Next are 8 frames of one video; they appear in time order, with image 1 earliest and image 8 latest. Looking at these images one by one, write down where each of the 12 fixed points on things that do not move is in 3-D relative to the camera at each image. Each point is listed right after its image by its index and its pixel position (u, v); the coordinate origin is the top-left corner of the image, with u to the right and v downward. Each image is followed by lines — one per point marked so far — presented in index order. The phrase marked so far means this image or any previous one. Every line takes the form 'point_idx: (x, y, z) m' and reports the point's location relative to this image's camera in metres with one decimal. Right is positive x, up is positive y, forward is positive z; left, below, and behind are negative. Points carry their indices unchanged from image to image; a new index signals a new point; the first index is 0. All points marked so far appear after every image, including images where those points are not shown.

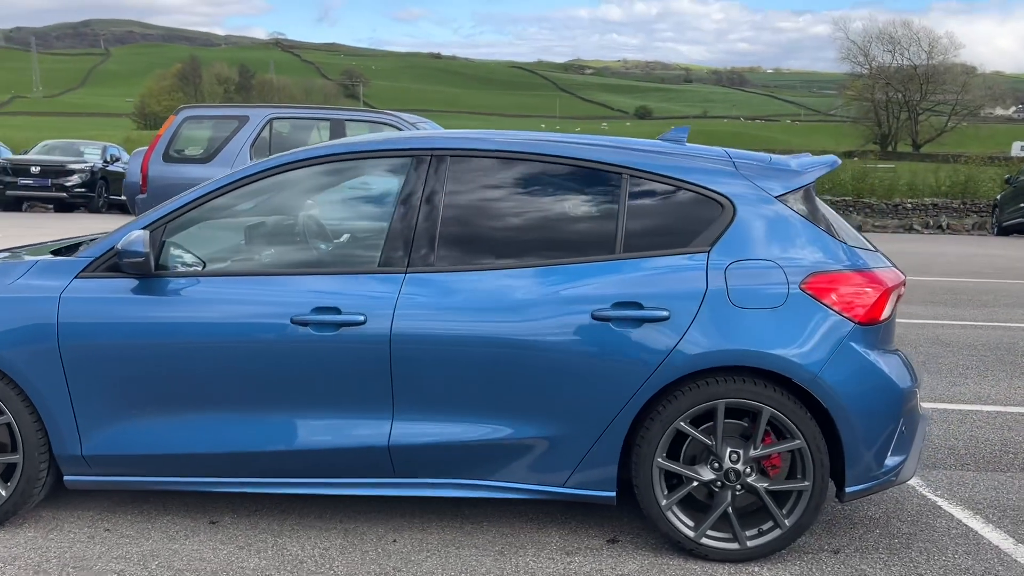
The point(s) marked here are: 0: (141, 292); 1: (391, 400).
0: (-1.4, 0.0, +3.3) m
1: (-0.5, -0.4, +3.3) m
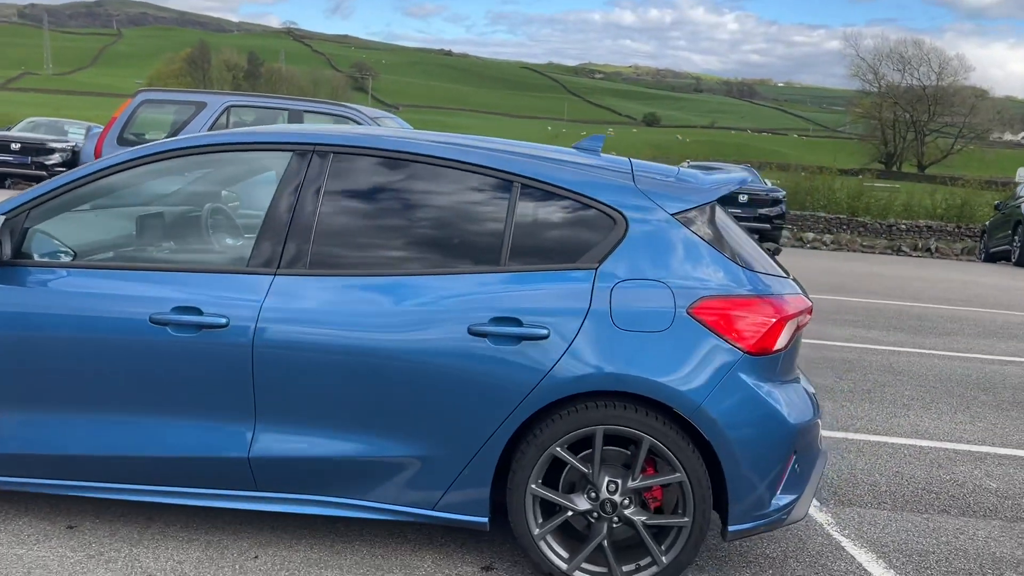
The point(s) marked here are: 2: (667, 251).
0: (-1.9, 0.0, +3.1) m
1: (-0.9, -0.4, +3.1) m
2: (+0.5, +0.1, +3.1) m
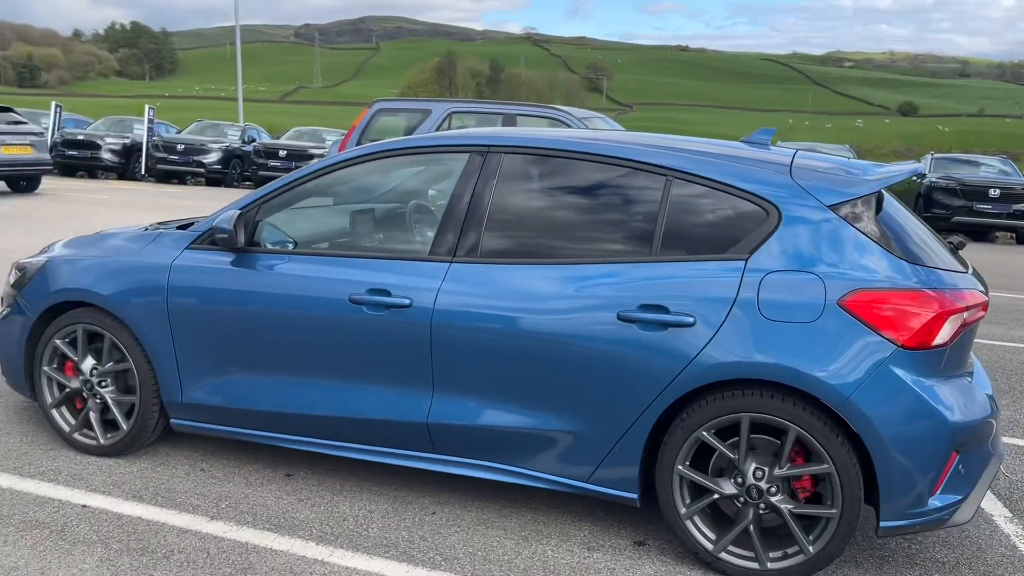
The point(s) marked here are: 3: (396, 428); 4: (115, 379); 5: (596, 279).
0: (-1.2, +0.1, +3.8) m
1: (-0.3, -0.4, +3.5) m
2: (+1.1, +0.2, +3.1) m
3: (-0.5, -0.6, +3.6) m
4: (-1.9, -0.4, +4.0) m
5: (+0.3, 0.0, +3.2) m
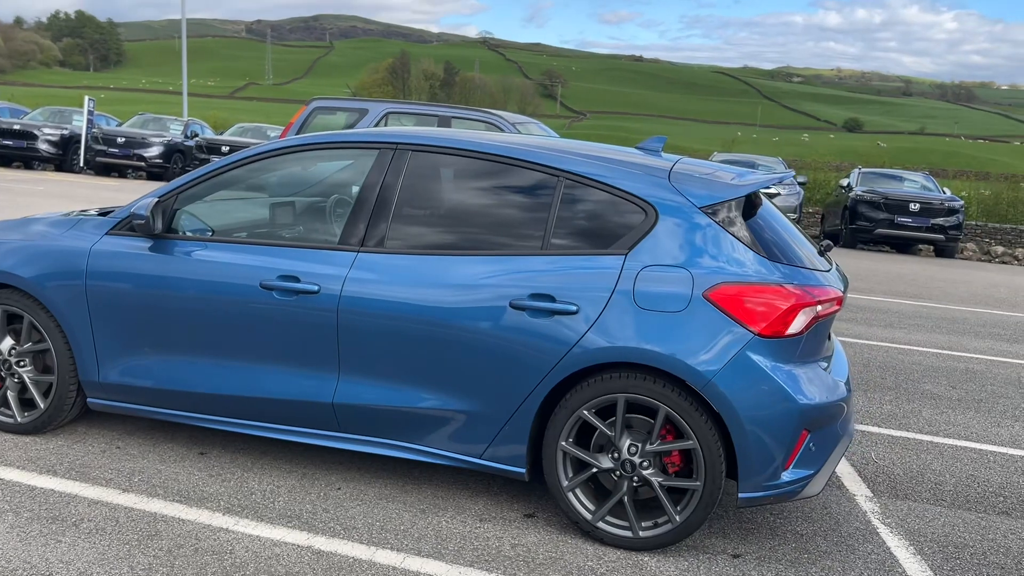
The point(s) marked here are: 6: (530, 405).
0: (-1.6, +0.2, +3.9) m
1: (-0.7, -0.3, +3.7) m
2: (+0.7, +0.2, +3.4) m
3: (-0.9, -0.5, +3.8) m
4: (-2.3, -0.3, +4.2) m
5: (-0.1, +0.1, +3.5) m
6: (+0.1, -0.5, +3.5) m
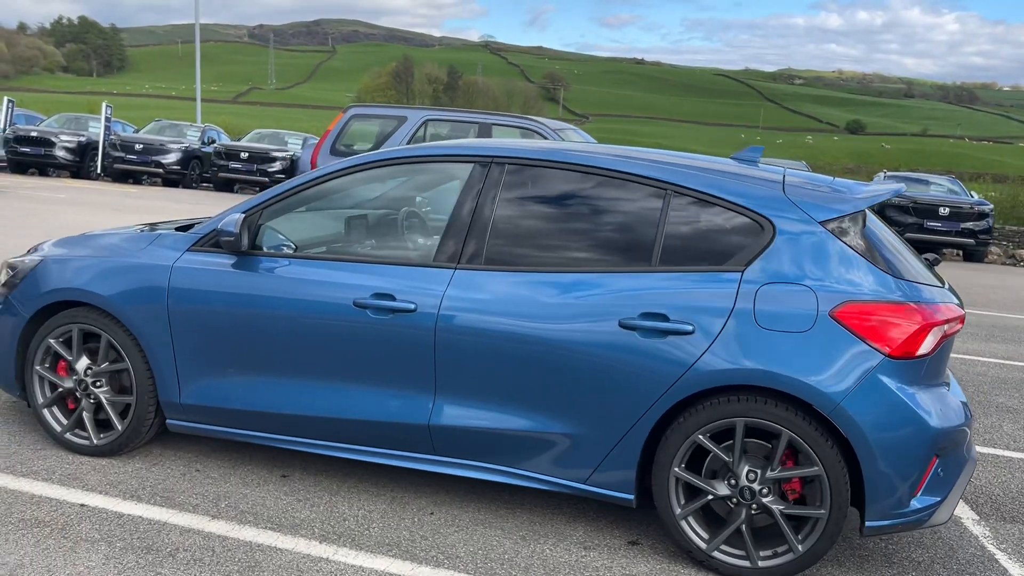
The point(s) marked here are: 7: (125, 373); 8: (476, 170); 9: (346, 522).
0: (-1.2, +0.1, +3.8) m
1: (-0.3, -0.4, +3.6) m
2: (+1.1, +0.1, +3.3) m
3: (-0.5, -0.6, +3.6) m
4: (-1.9, -0.4, +4.0) m
5: (+0.3, 0.0, +3.4) m
6: (+0.5, -0.5, +3.3) m
7: (-1.8, -0.4, +4.0) m
8: (-0.1, +0.5, +3.7) m
9: (-0.7, -1.0, +3.6) m
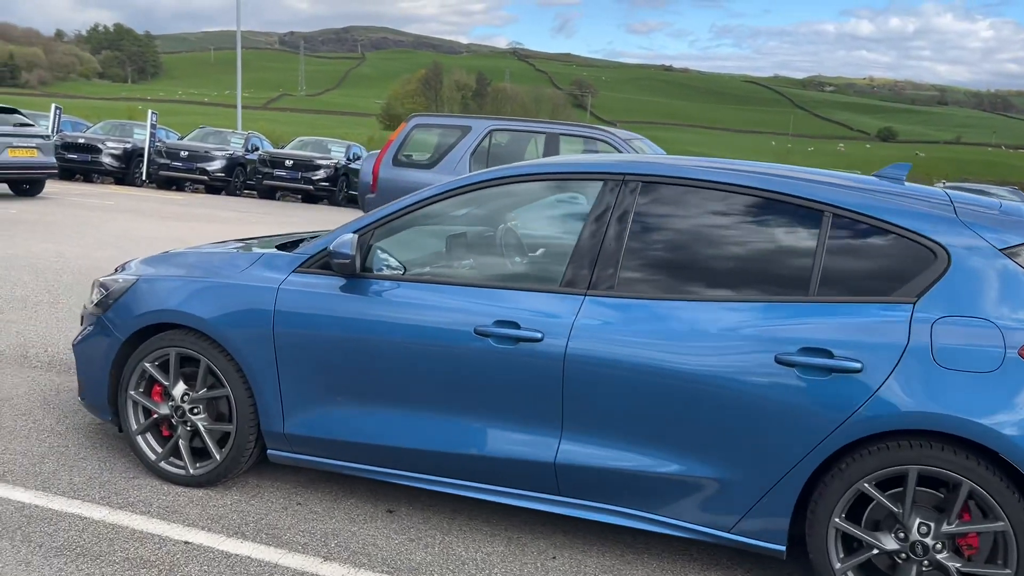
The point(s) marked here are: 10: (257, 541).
0: (-0.7, 0.0, +3.6) m
1: (+0.2, -0.5, +3.3) m
2: (+1.7, 0.0, +3.0) m
3: (0.0, -0.7, +3.4) m
4: (-1.4, -0.5, +3.8) m
5: (+0.9, -0.1, +3.1) m
6: (+1.0, -0.7, +3.1) m
7: (-1.3, -0.5, +3.8) m
8: (+0.4, +0.4, +3.5) m
9: (-0.2, -1.1, +3.3) m
10: (-1.0, -1.0, +3.4) m
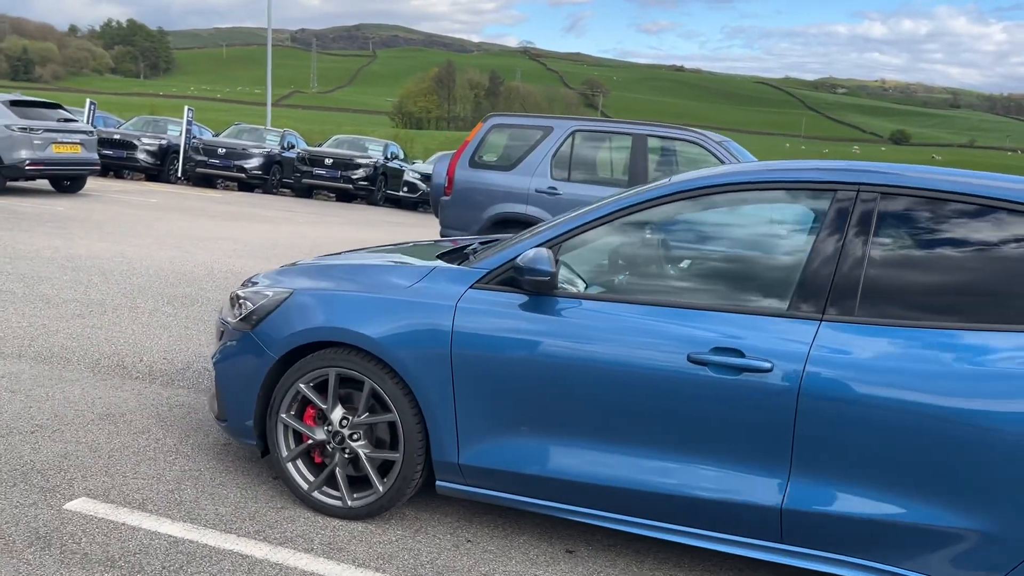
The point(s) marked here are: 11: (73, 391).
0: (+0.1, -0.1, +3.3) m
1: (+1.0, -0.6, +3.0) m
2: (+2.4, -0.1, +2.6) m
3: (+0.8, -0.8, +3.1) m
4: (-0.6, -0.6, +3.5) m
5: (+1.6, -0.2, +2.8) m
6: (+1.8, -0.8, +2.7) m
7: (-0.5, -0.6, +3.5) m
8: (+1.2, +0.3, +3.2) m
9: (+0.6, -1.2, +3.0) m
10: (-0.3, -1.1, +3.1) m
11: (-2.5, -0.6, +4.9) m
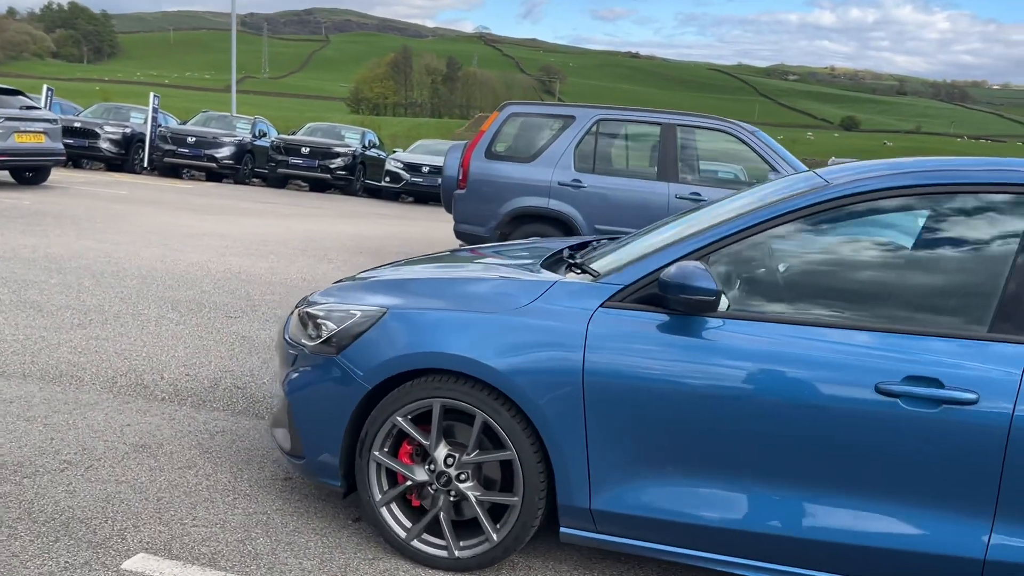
0: (+0.6, -0.1, +2.8) m
1: (+1.5, -0.7, +2.6) m
2: (+2.9, -0.2, +2.3) m
3: (+1.3, -0.9, +2.7) m
4: (-0.1, -0.7, +3.1) m
5: (+2.1, -0.3, +2.4) m
6: (+2.3, -0.8, +2.4) m
7: (0.0, -0.6, +3.0) m
8: (+1.6, +0.3, +2.8) m
9: (+1.1, -1.2, +2.6) m
10: (+0.2, -1.1, +2.7) m
11: (-2.1, -0.7, +4.4) m
